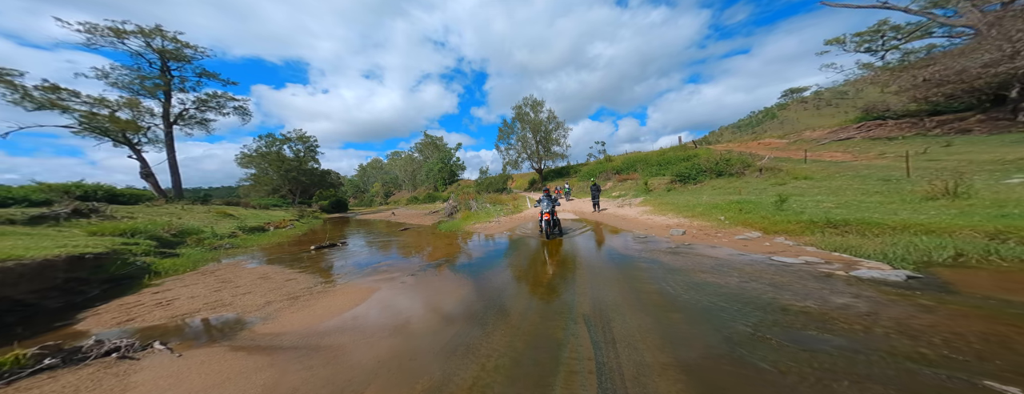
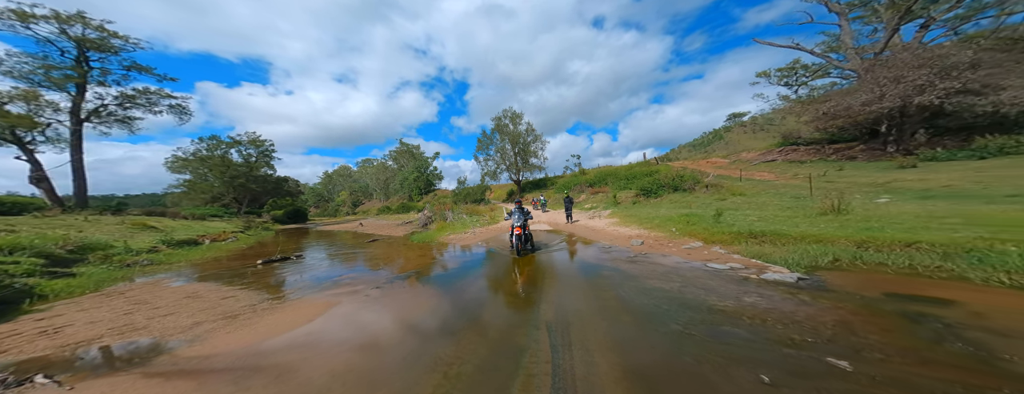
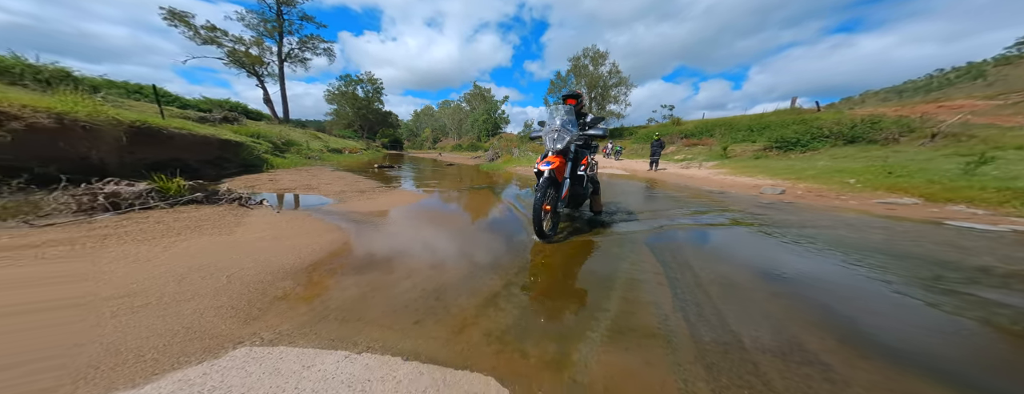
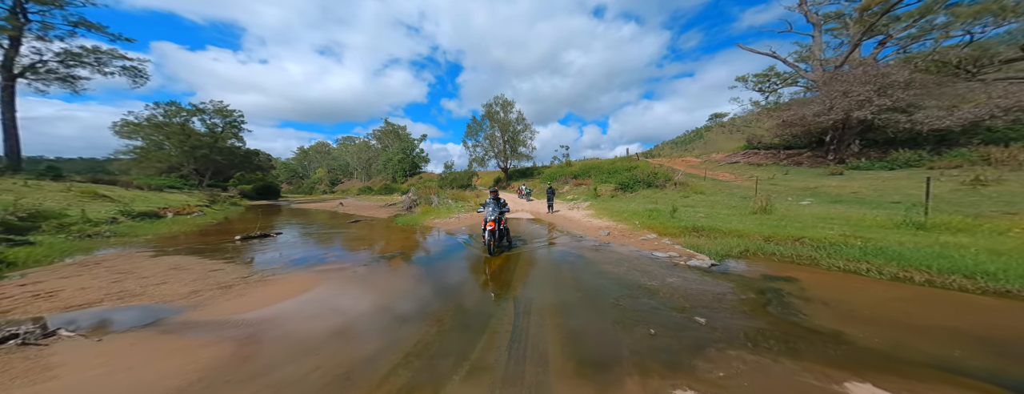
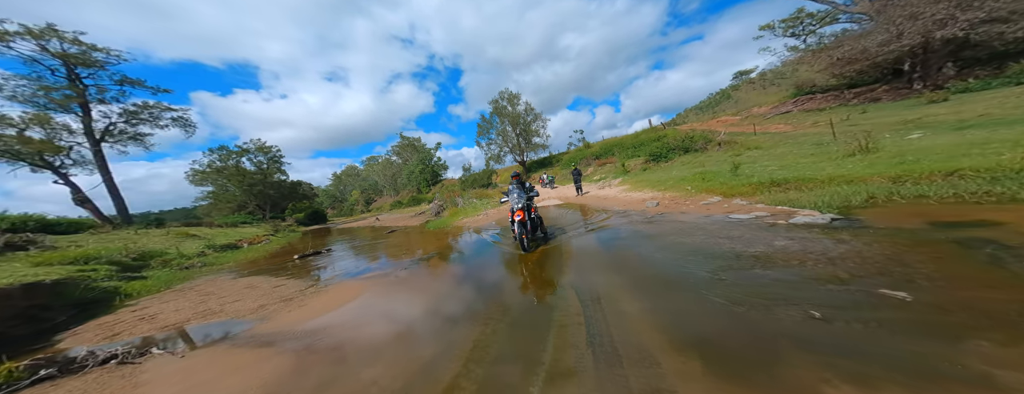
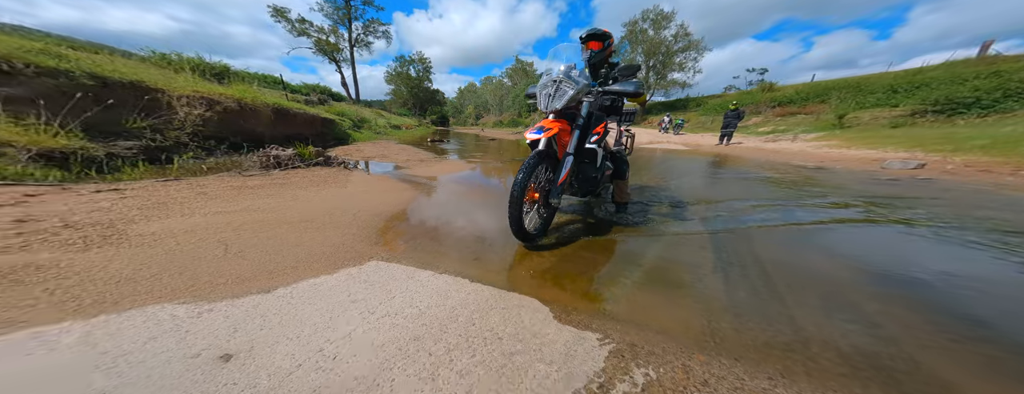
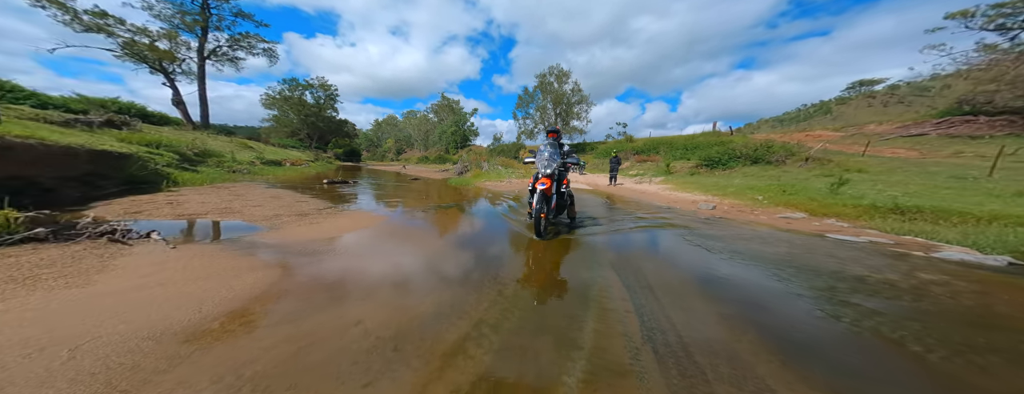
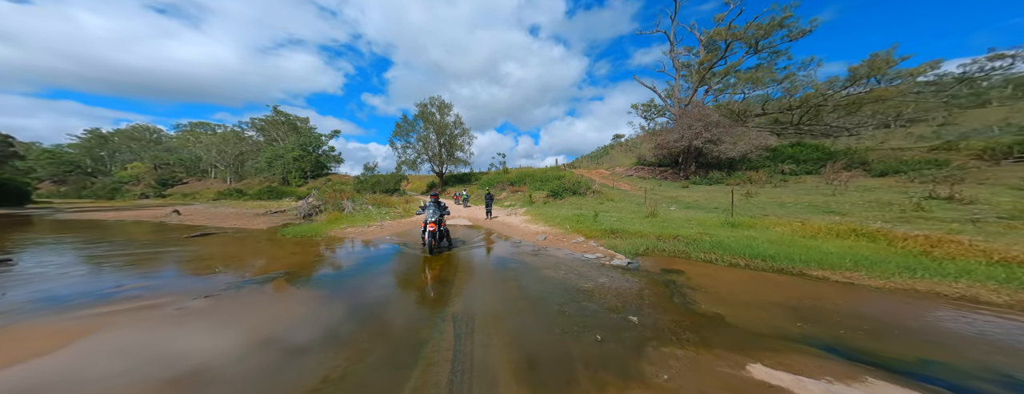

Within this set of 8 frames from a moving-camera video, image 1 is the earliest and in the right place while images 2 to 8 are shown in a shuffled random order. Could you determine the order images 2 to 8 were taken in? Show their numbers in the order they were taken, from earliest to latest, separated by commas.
2, 8, 4, 5, 7, 3, 6
